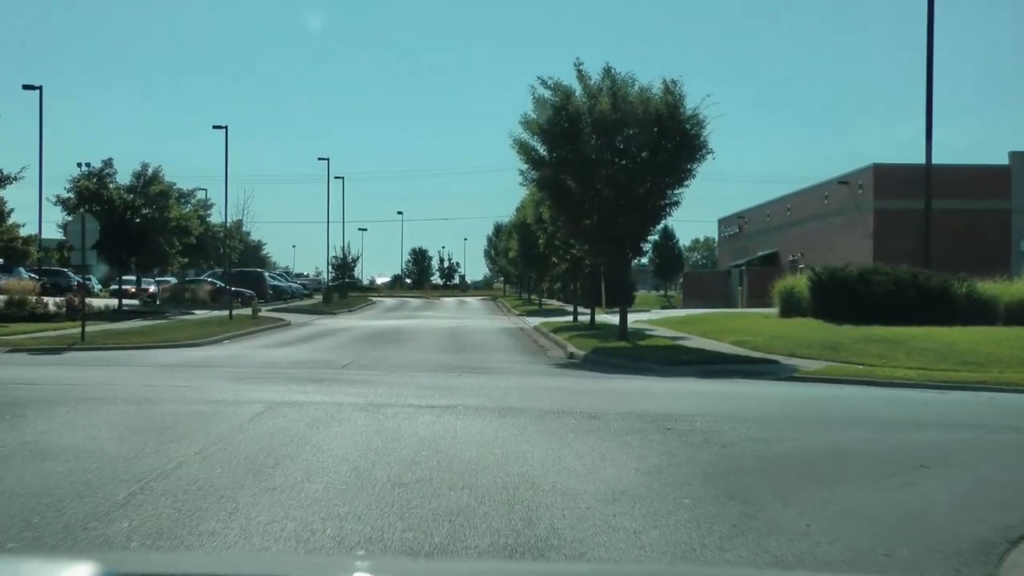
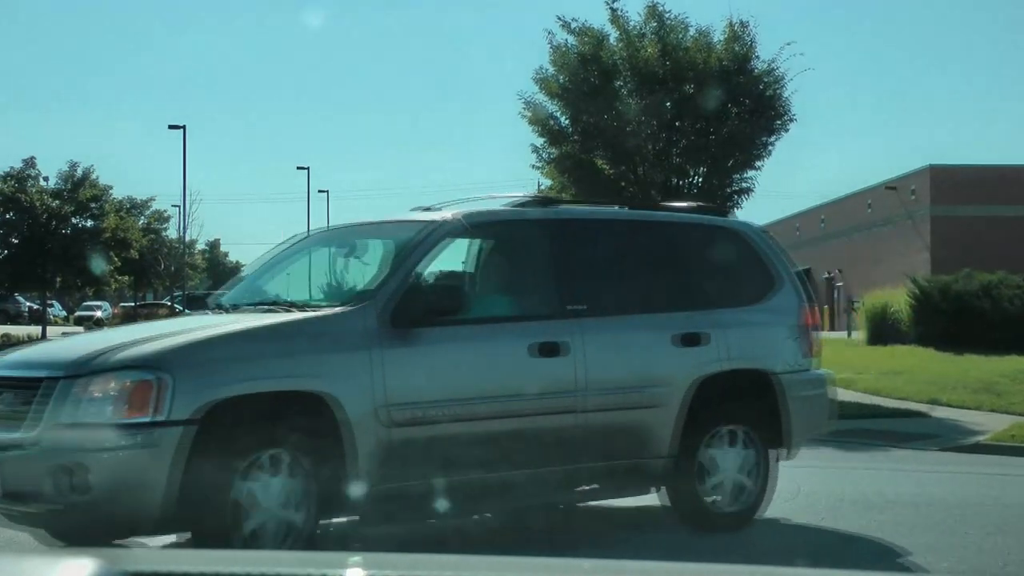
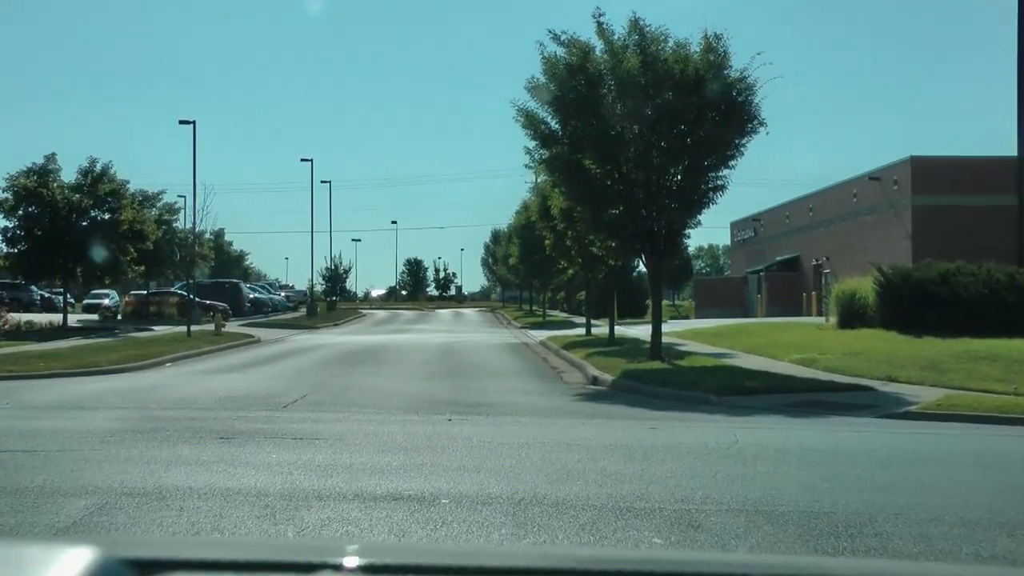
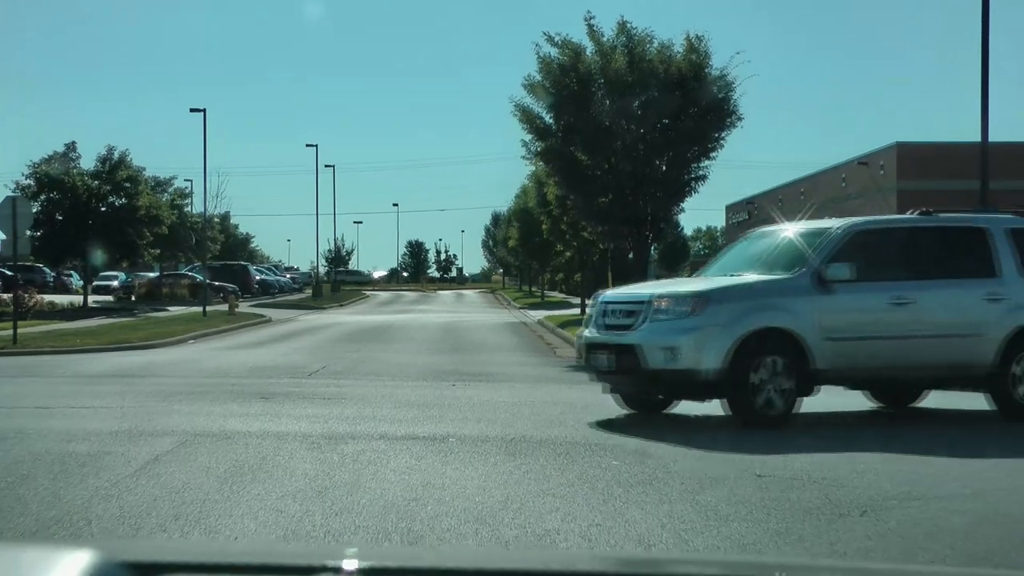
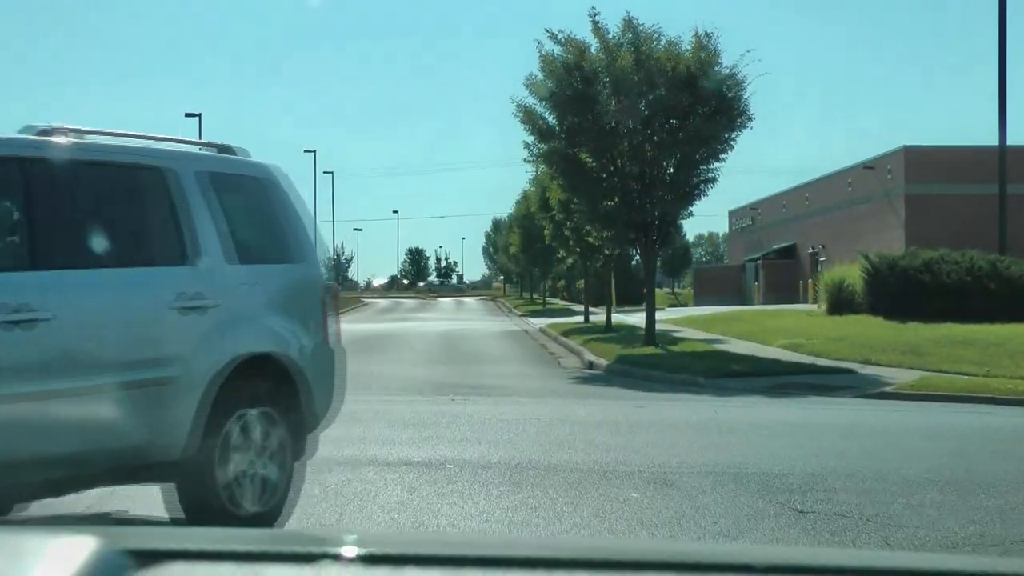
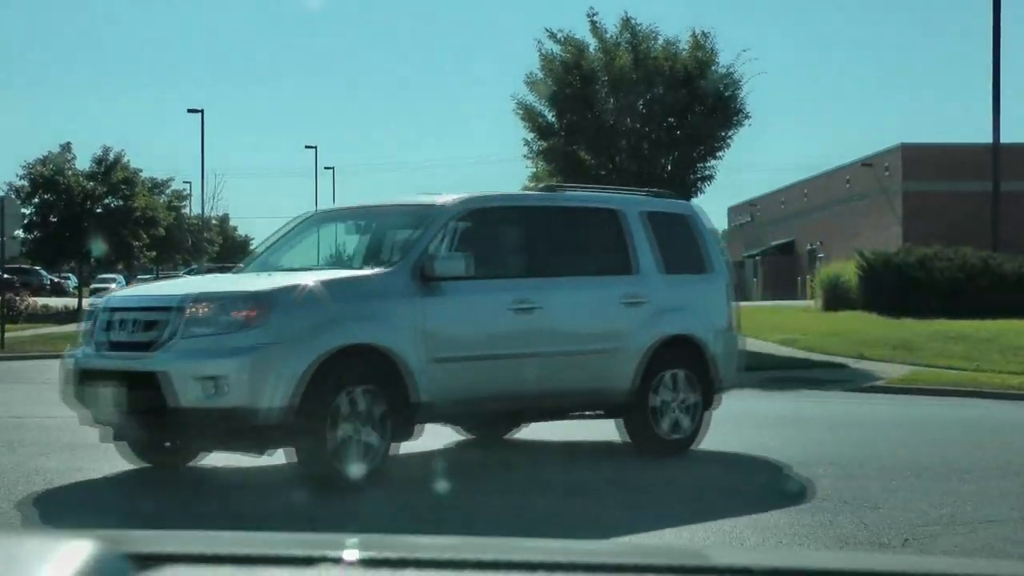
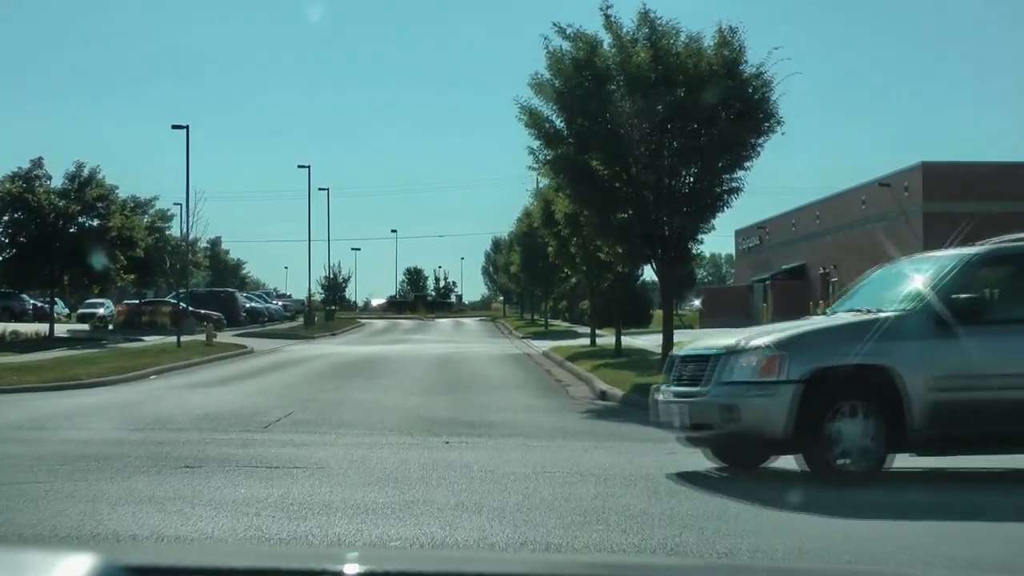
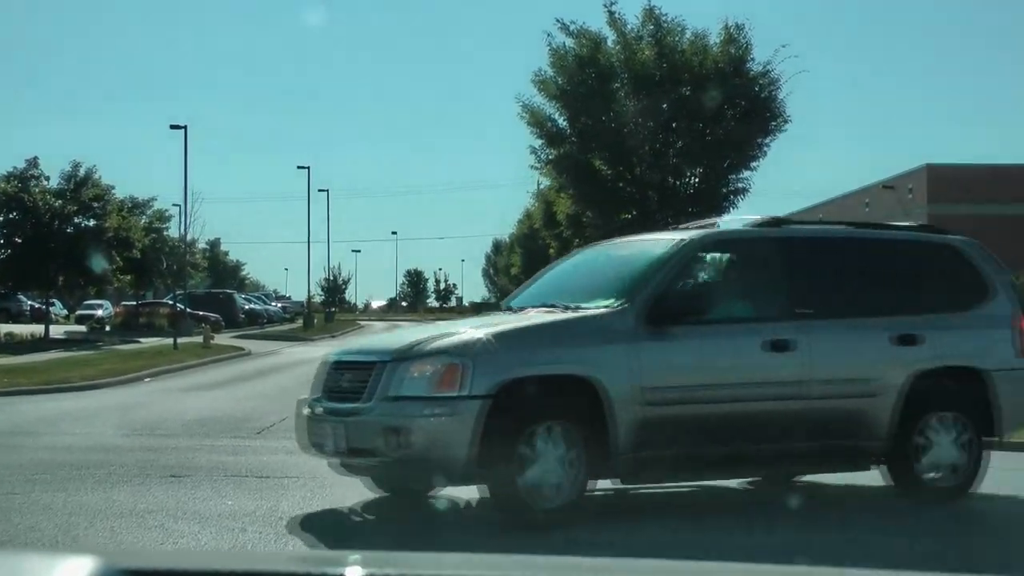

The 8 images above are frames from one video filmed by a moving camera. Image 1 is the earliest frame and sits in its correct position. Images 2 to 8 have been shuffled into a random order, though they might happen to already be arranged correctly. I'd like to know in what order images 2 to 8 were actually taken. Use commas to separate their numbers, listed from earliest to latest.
4, 6, 5, 3, 7, 8, 2
